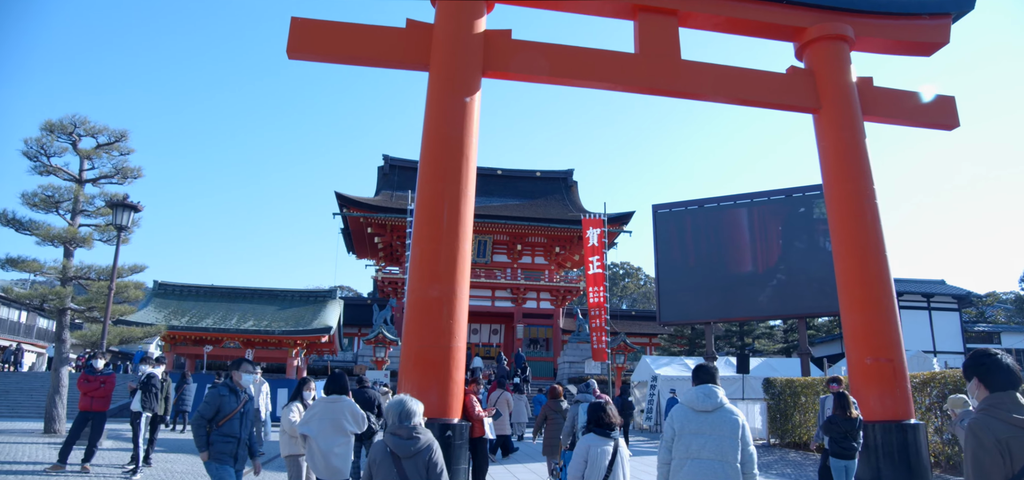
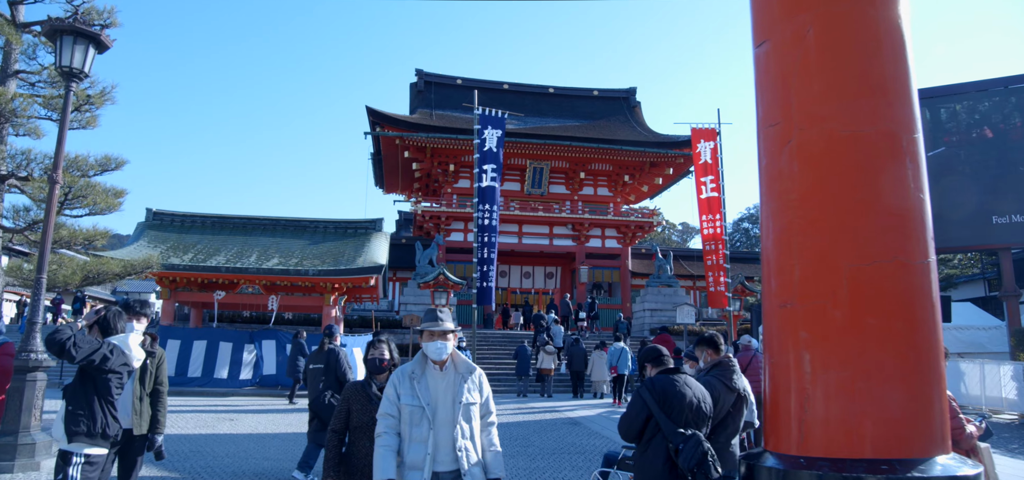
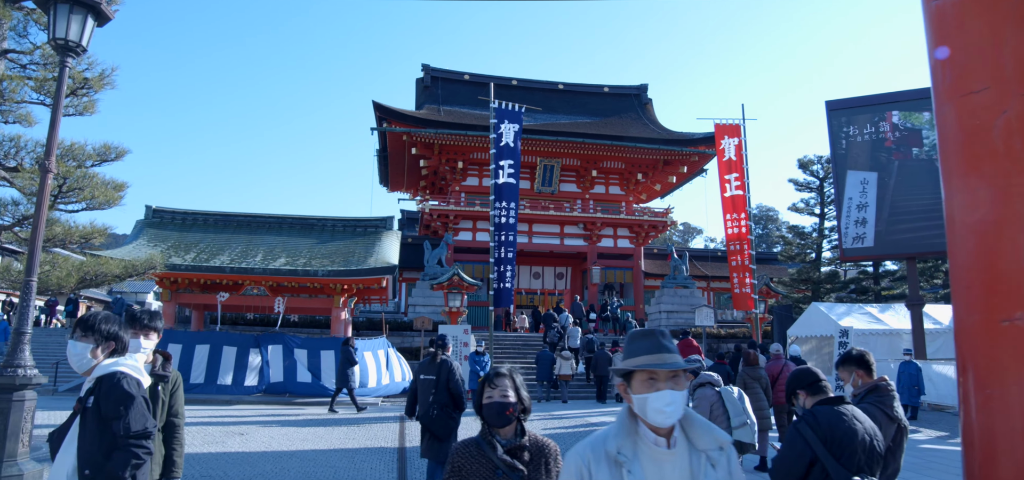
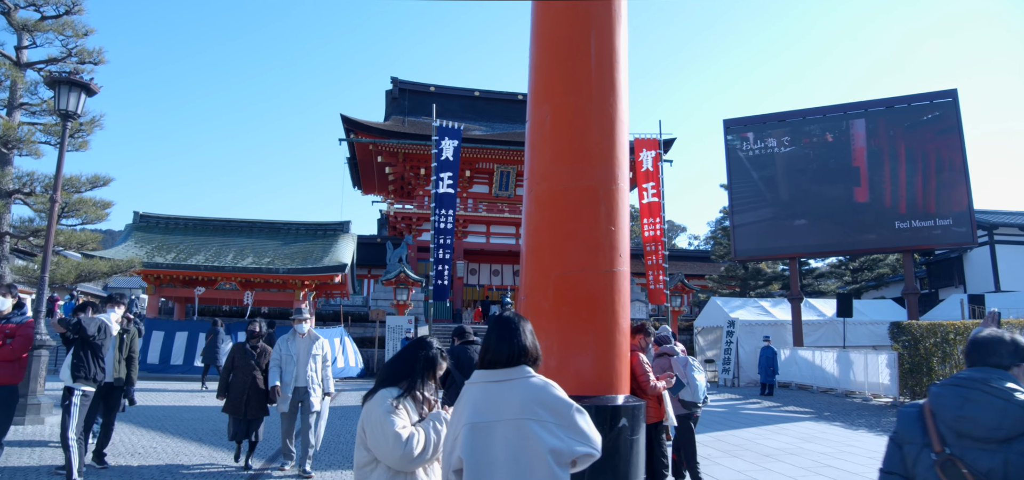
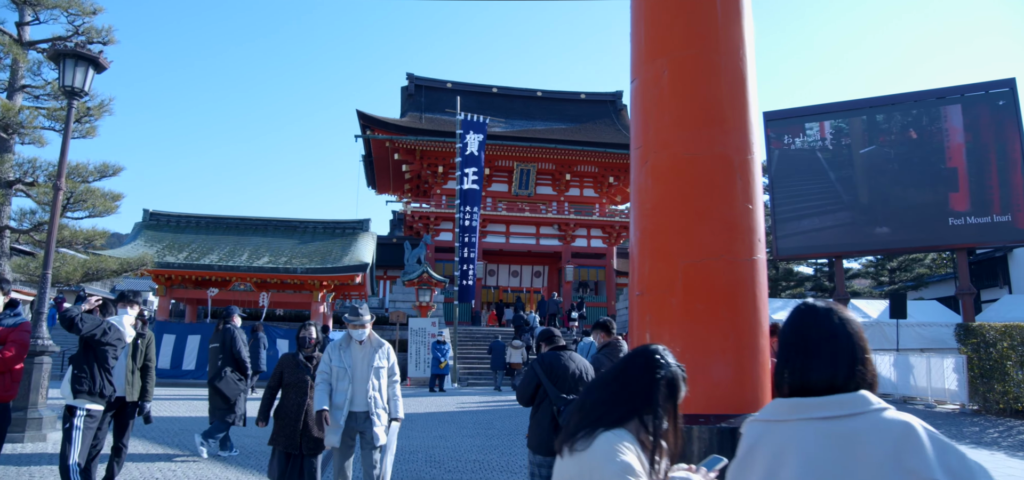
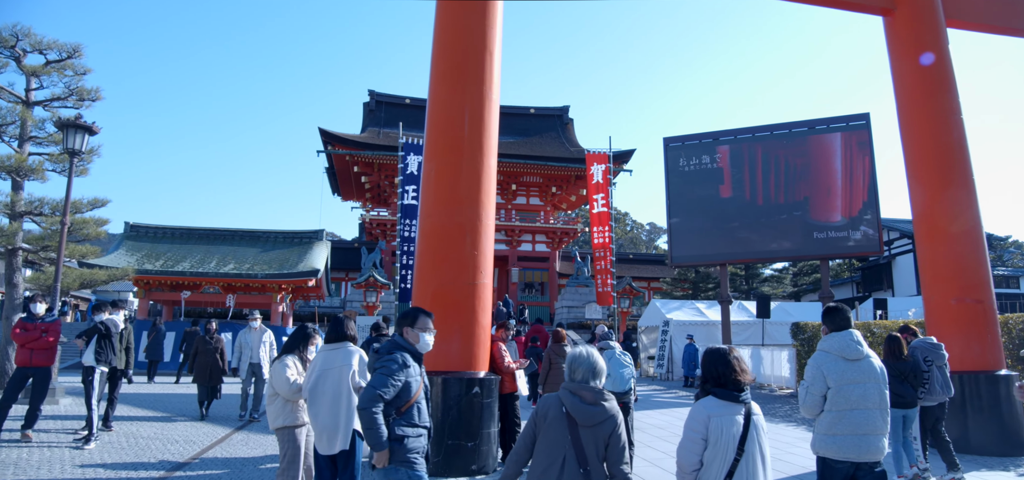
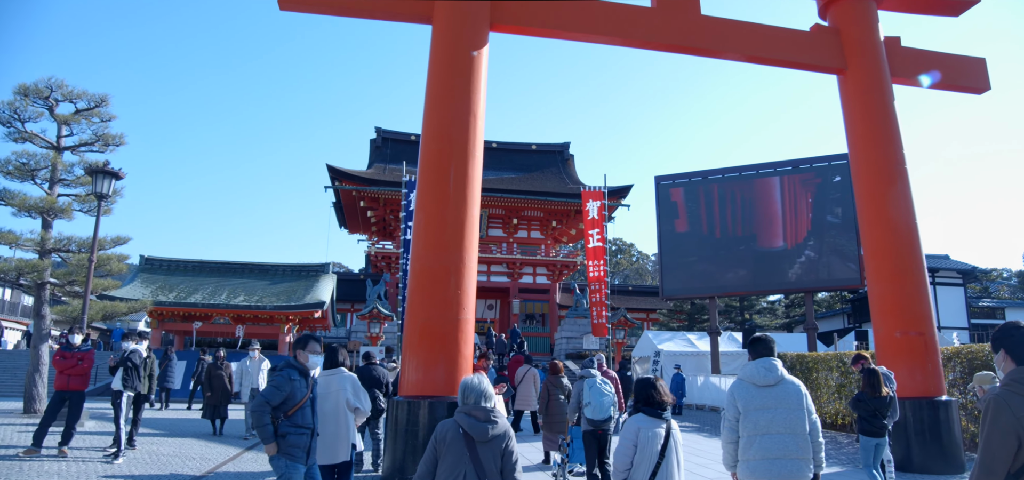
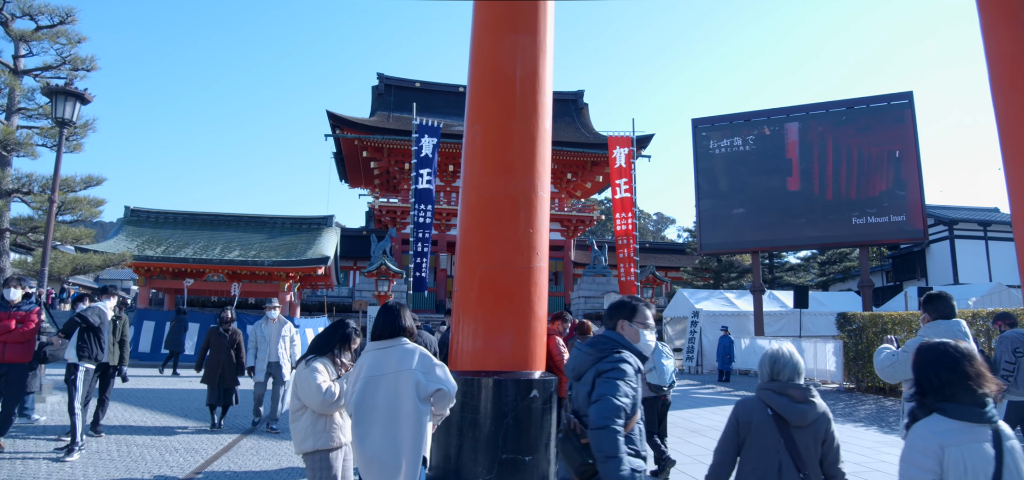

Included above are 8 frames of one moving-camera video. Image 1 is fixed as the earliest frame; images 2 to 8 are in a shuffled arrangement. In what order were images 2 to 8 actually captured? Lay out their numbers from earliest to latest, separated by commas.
7, 6, 8, 4, 5, 2, 3
